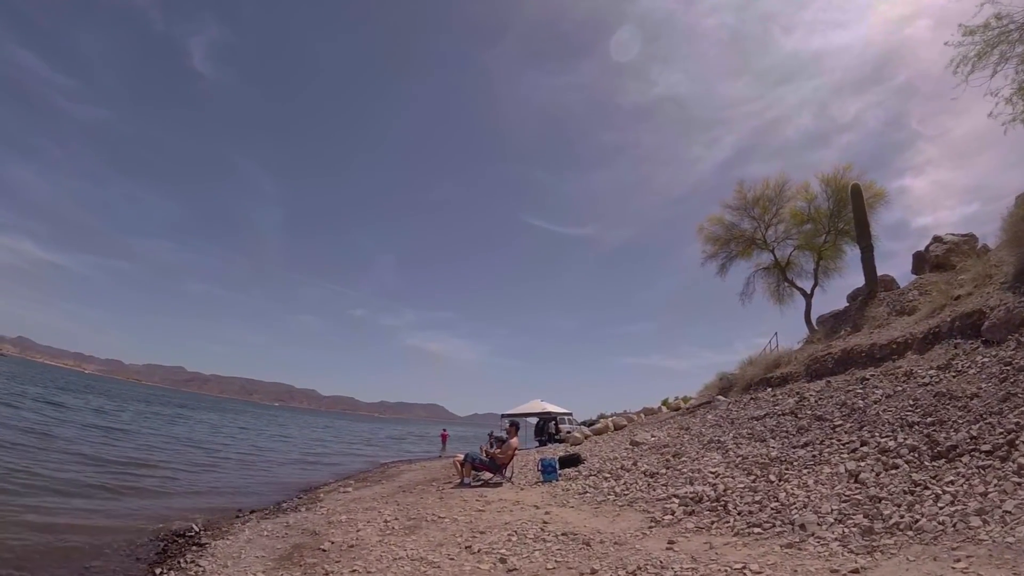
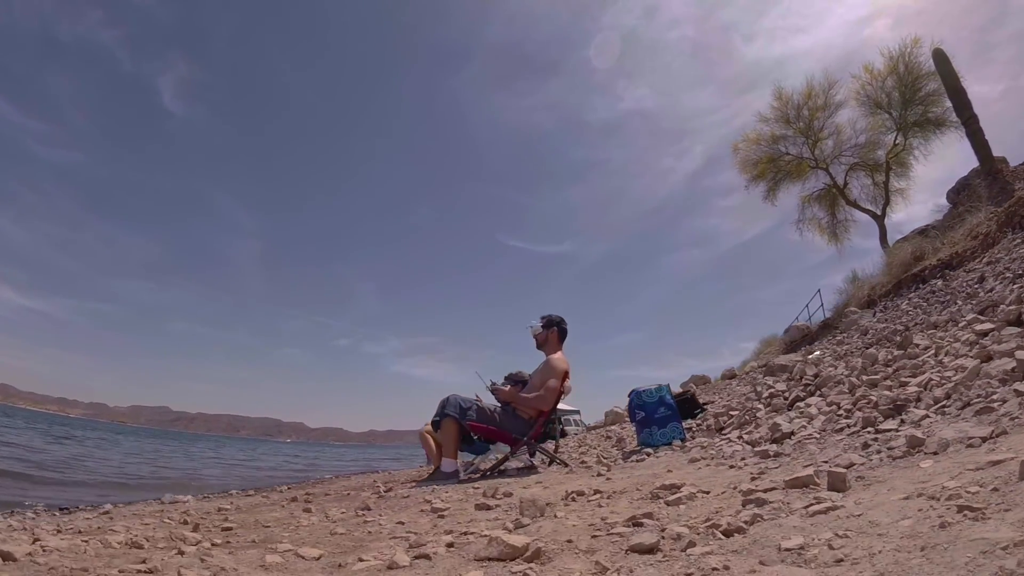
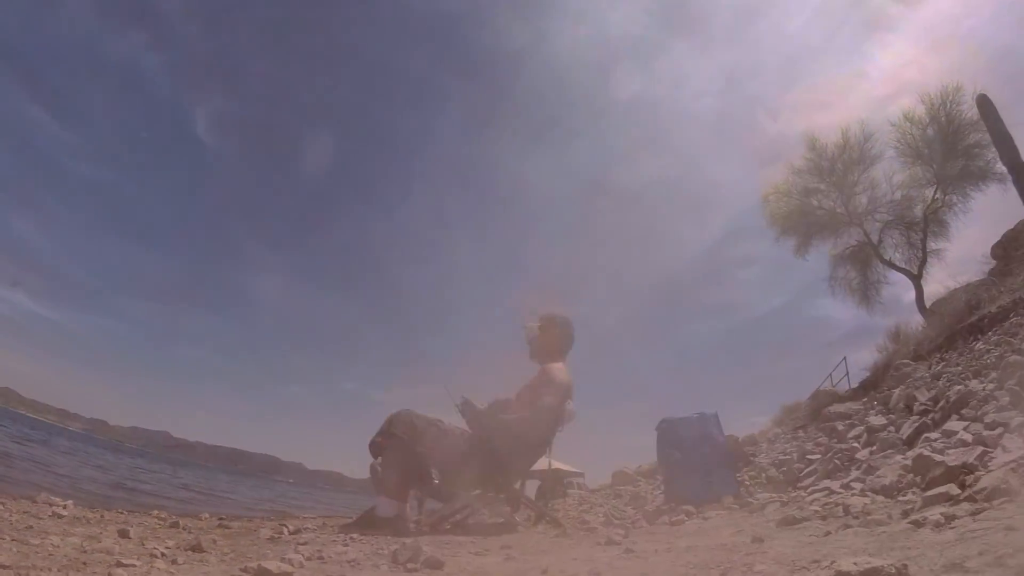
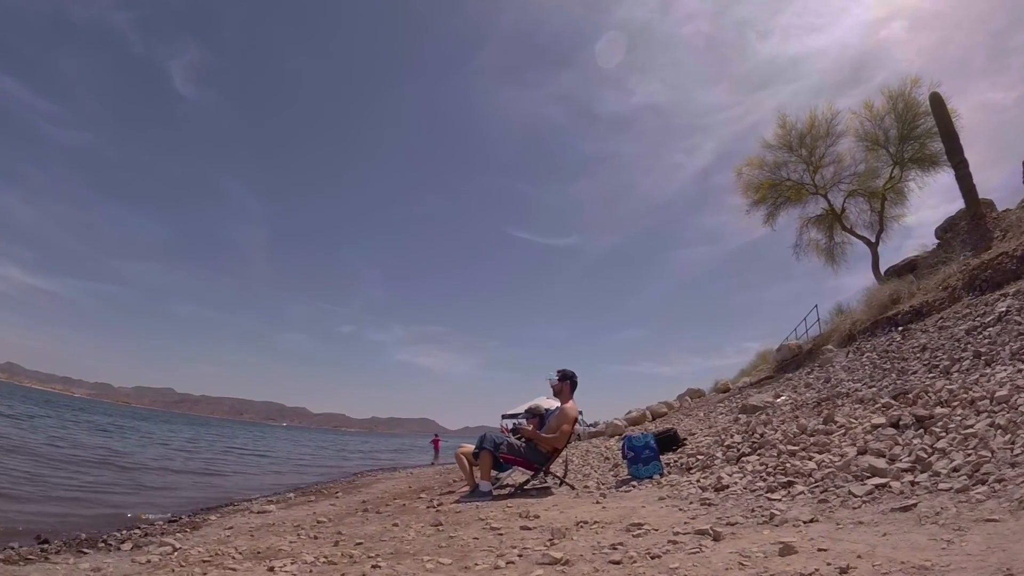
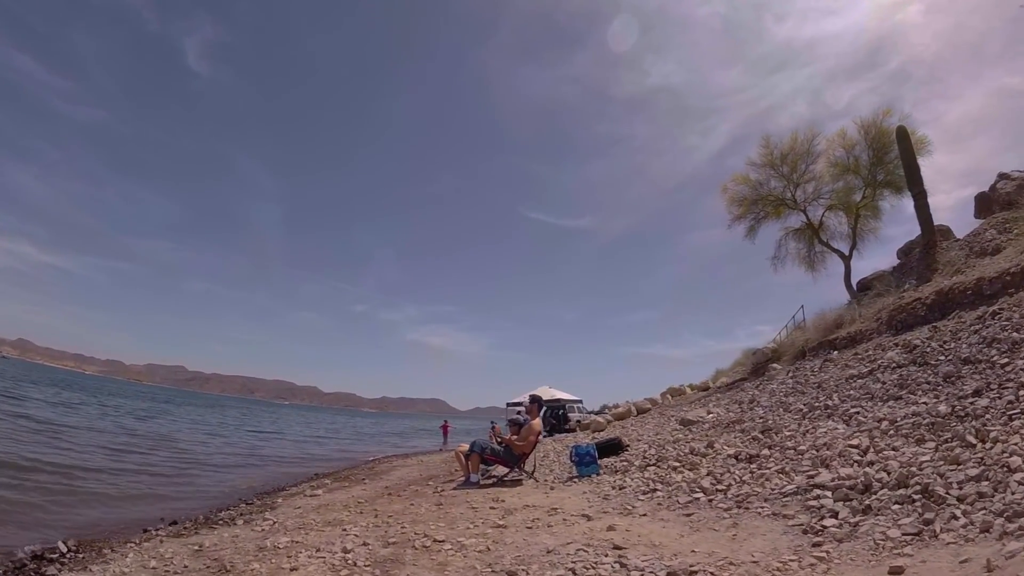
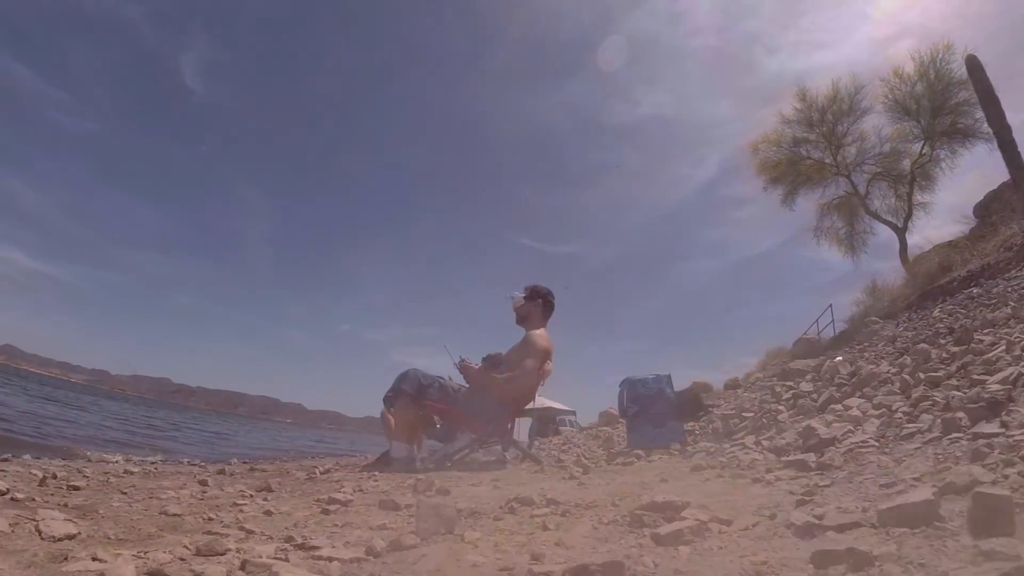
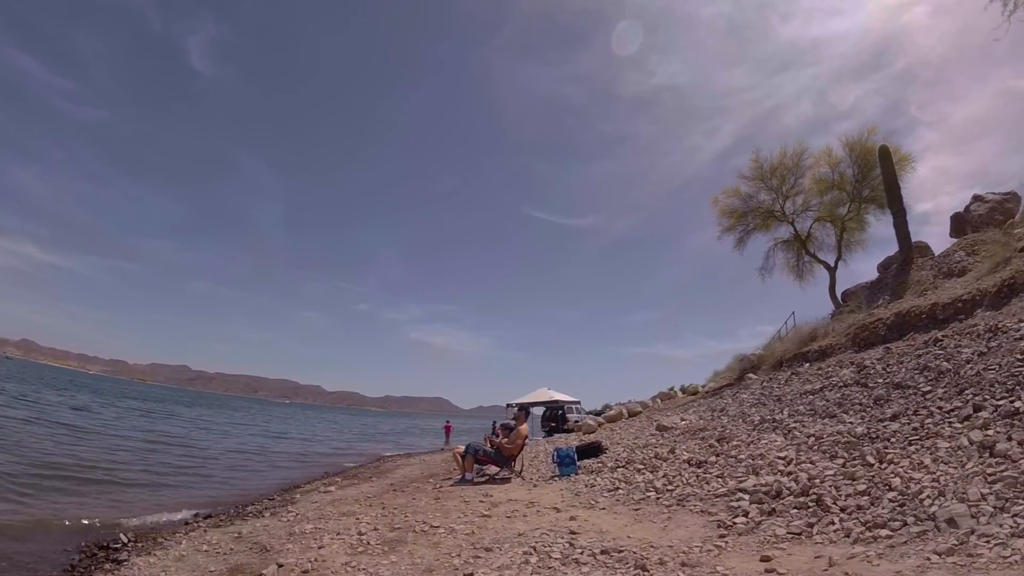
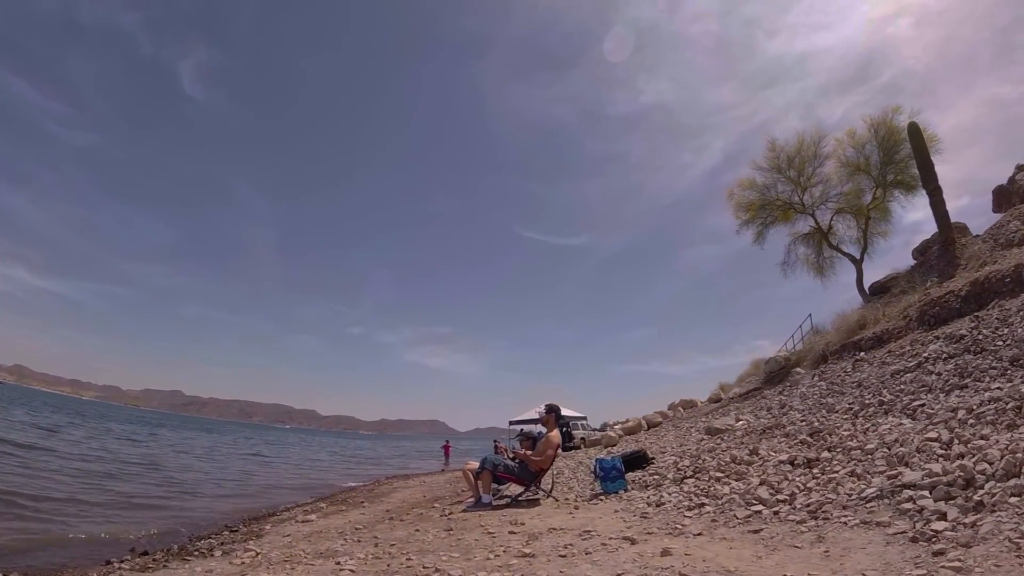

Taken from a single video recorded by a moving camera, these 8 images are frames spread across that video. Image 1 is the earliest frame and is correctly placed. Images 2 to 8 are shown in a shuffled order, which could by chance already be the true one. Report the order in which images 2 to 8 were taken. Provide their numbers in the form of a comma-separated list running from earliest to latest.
7, 5, 8, 4, 2, 6, 3
